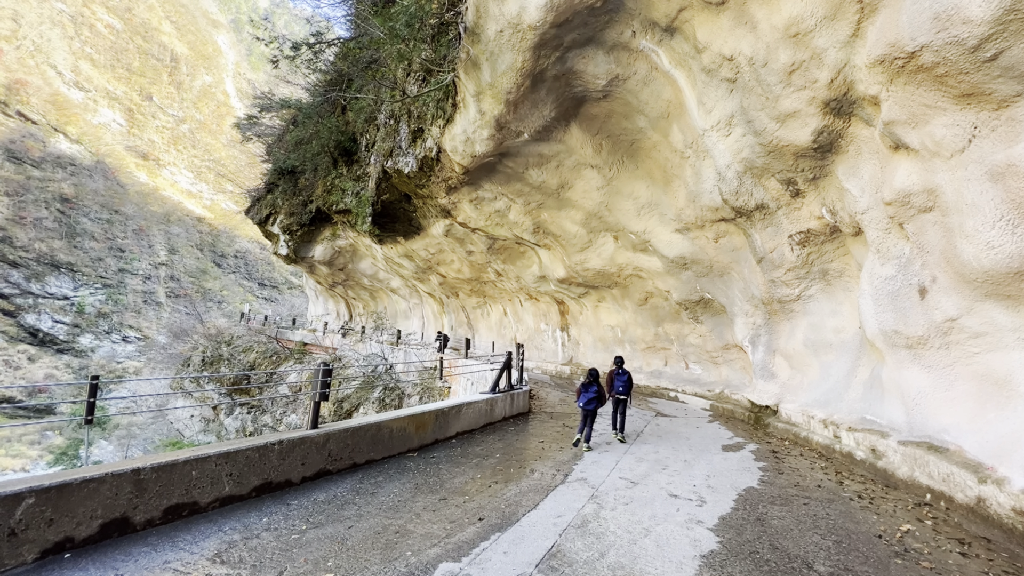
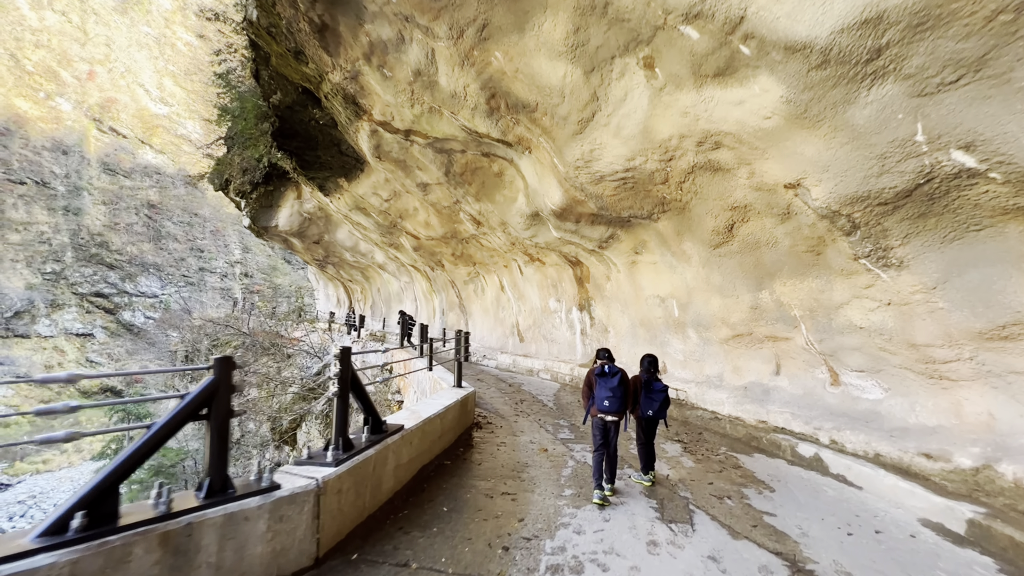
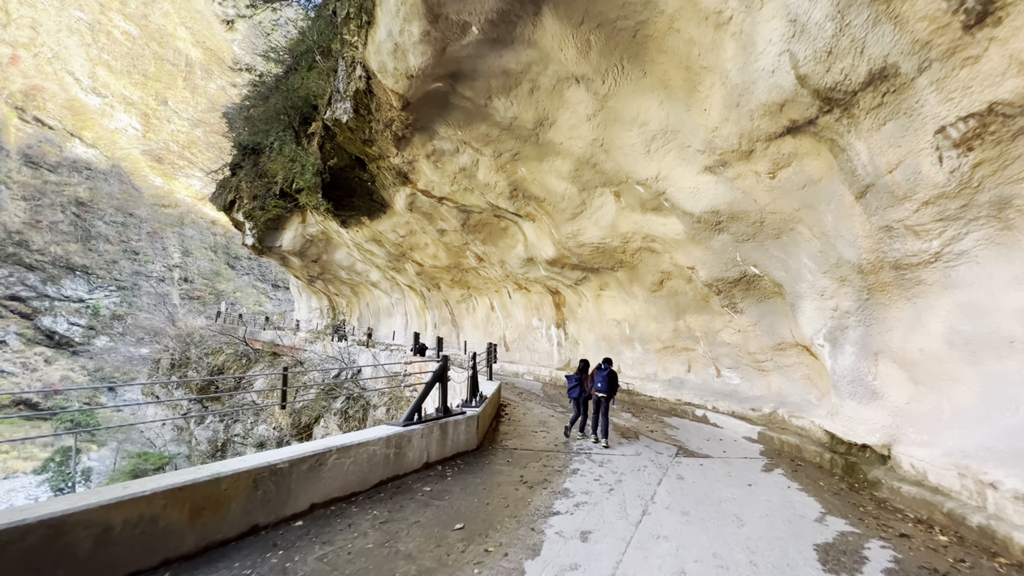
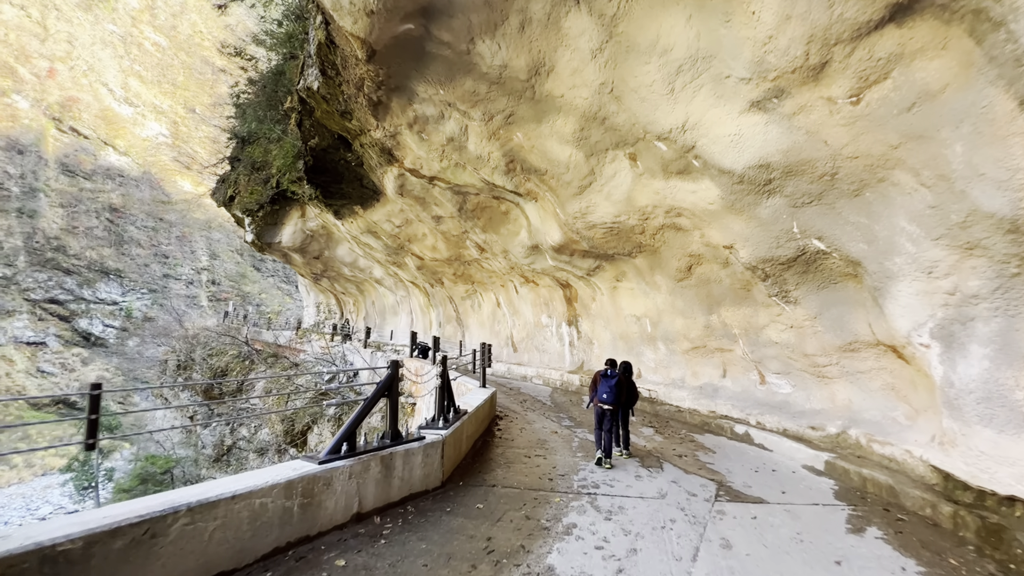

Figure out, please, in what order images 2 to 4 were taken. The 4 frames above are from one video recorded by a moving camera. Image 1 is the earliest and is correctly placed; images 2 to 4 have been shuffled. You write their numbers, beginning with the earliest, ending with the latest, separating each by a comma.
3, 4, 2
